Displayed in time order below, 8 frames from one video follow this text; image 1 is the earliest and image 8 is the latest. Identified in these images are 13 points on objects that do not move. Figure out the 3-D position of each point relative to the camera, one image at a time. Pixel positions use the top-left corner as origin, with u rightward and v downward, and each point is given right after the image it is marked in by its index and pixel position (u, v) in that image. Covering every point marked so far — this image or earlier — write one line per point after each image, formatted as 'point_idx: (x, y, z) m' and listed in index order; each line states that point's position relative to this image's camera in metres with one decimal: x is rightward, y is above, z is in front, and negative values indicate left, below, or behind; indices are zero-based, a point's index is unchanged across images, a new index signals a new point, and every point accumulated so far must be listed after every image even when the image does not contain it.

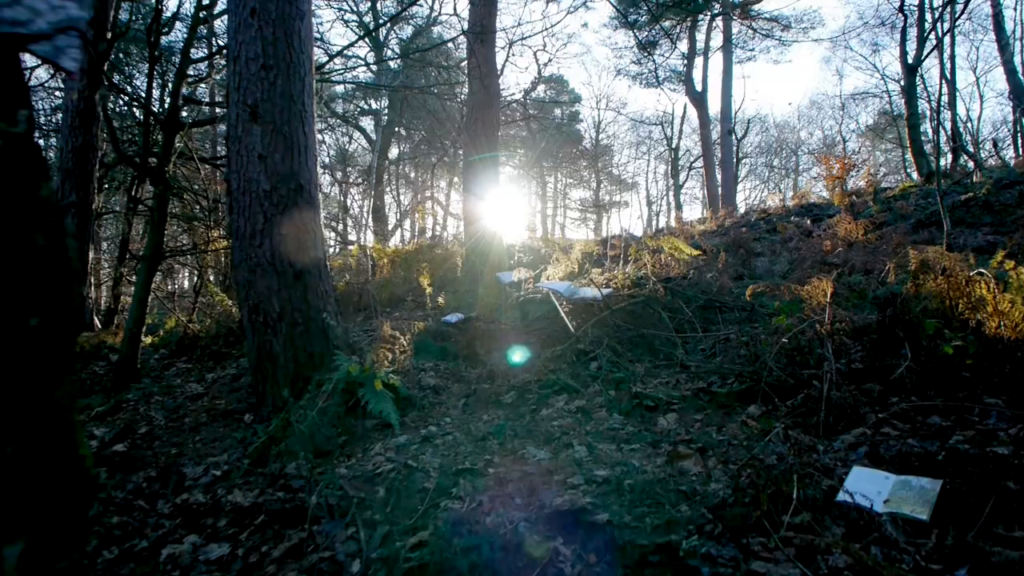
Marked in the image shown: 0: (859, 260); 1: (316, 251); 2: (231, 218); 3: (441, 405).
0: (+3.8, +0.3, +7.7) m
1: (-1.5, +0.3, +5.2) m
2: (-2.1, +0.5, +5.2) m
3: (-0.5, -0.8, +4.7) m
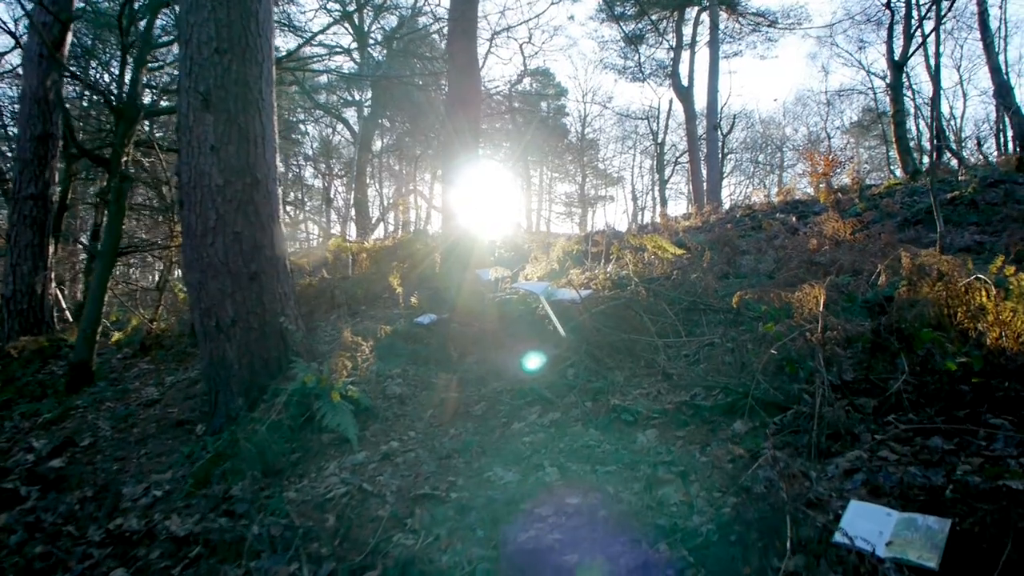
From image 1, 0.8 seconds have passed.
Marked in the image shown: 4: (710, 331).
0: (+3.6, +0.3, +7.4) m
1: (-1.7, +0.3, +4.8) m
2: (-2.3, +0.5, +4.8) m
3: (-0.7, -0.8, +4.4) m
4: (+1.6, -0.4, +5.6) m
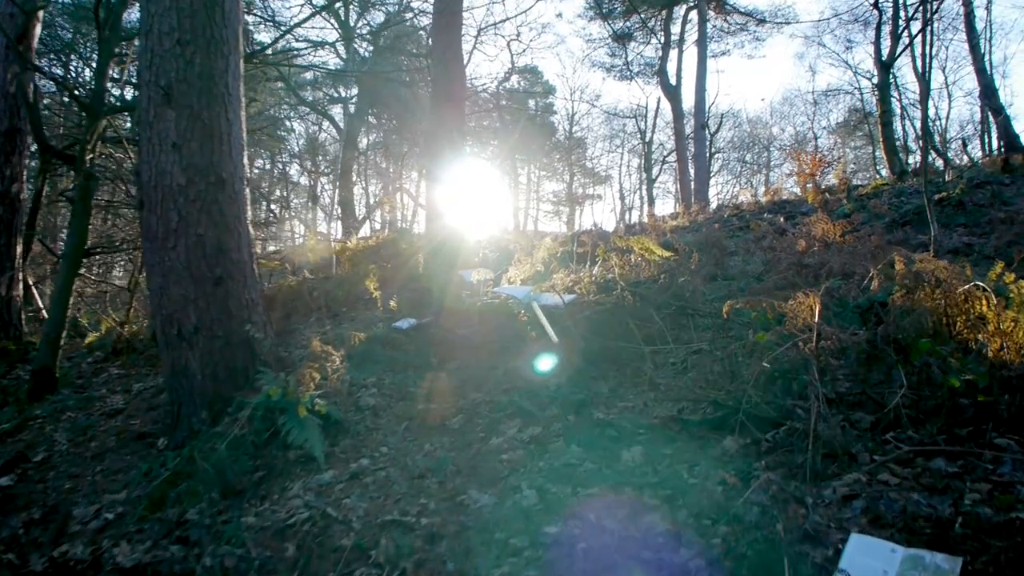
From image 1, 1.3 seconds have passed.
0: (+3.4, +0.3, +7.3) m
1: (-1.8, +0.2, +4.5) m
2: (-2.4, +0.5, +4.5) m
3: (-0.8, -0.9, +4.1) m
4: (+1.5, -0.4, +5.4) m
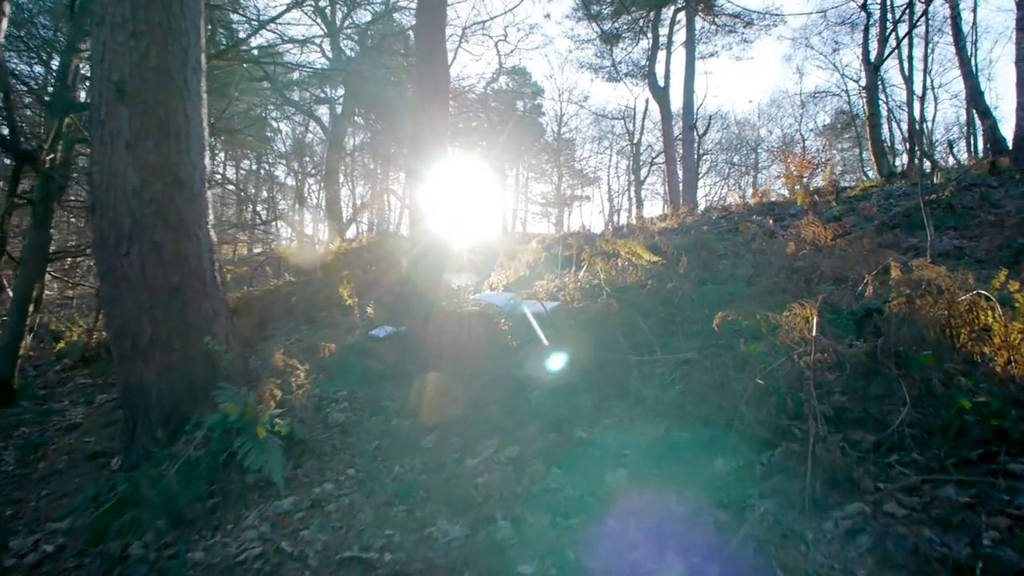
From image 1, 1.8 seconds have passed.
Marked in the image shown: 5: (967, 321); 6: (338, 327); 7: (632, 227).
0: (+3.2, +0.2, +7.1) m
1: (-1.9, +0.2, +4.3) m
2: (-2.6, +0.4, +4.2) m
3: (-0.9, -0.9, +3.9) m
4: (+1.3, -0.5, +5.2) m
5: (+2.3, -0.2, +3.5) m
6: (-1.8, -0.4, +6.9) m
7: (+2.2, +1.2, +13.1) m
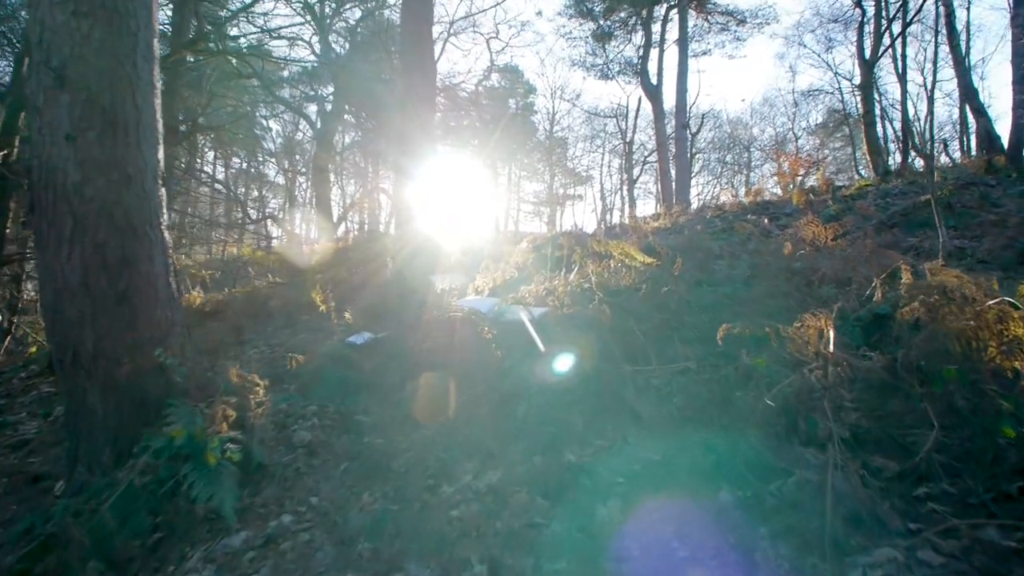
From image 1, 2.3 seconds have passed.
0: (+3.1, +0.2, +6.7) m
1: (-2.0, +0.1, +3.9) m
2: (-2.7, +0.4, +3.8) m
3: (-1.0, -1.0, +3.5) m
4: (+1.2, -0.5, +4.8) m
5: (+2.2, -0.2, +3.2) m
6: (-1.9, -0.4, +6.5) m
7: (+2.1, +1.1, +12.7) m
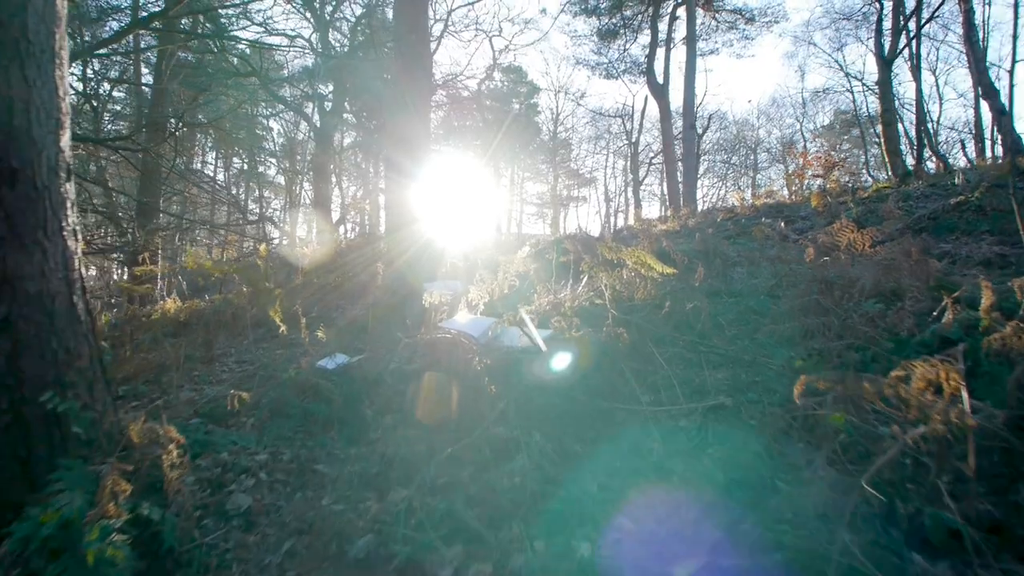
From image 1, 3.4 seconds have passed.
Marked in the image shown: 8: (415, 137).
0: (+3.1, 0.0, +5.9) m
1: (-2.1, 0.0, +3.0) m
2: (-2.7, +0.3, +3.0) m
3: (-1.0, -1.1, +2.6) m
4: (+1.2, -0.6, +3.9) m
5: (+2.2, -0.3, +2.3) m
6: (-1.9, -0.6, +5.7) m
7: (+2.1, +1.0, +11.9) m
8: (-0.9, +1.4, +6.7) m
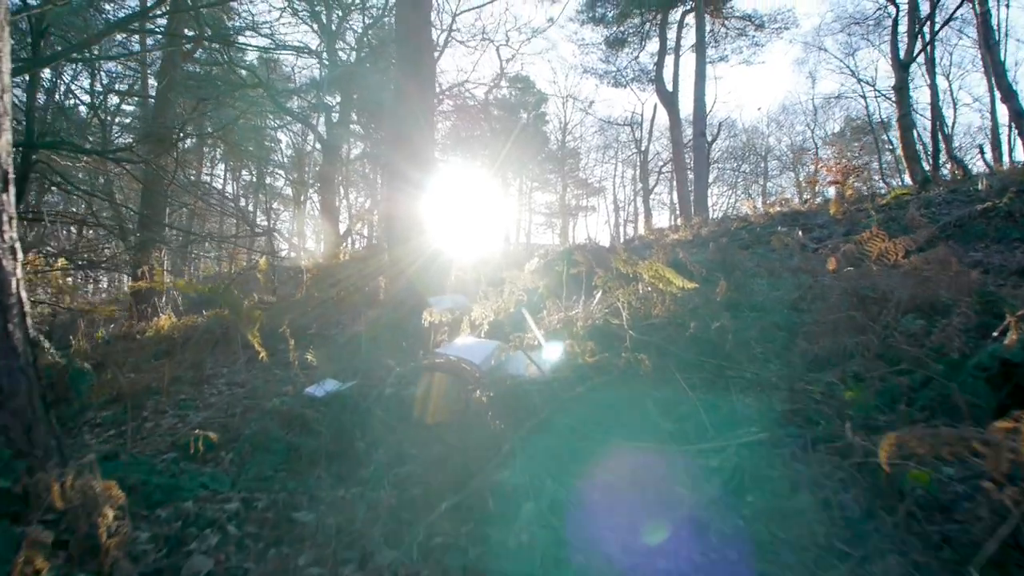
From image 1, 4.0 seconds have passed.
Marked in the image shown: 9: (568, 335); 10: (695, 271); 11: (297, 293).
0: (+3.2, -0.1, +5.4) m
1: (-2.0, -0.1, +2.6) m
2: (-2.7, +0.2, +2.6) m
3: (-1.0, -1.2, +2.2) m
4: (+1.2, -0.7, +3.5) m
5: (+2.2, -0.4, +1.8) m
6: (-1.9, -0.7, +5.2) m
7: (+2.2, +0.8, +11.4) m
8: (-0.8, +1.3, +6.3) m
9: (+0.4, -0.3, +4.7) m
10: (+1.9, +0.2, +7.0) m
11: (-2.4, -0.1, +7.5) m
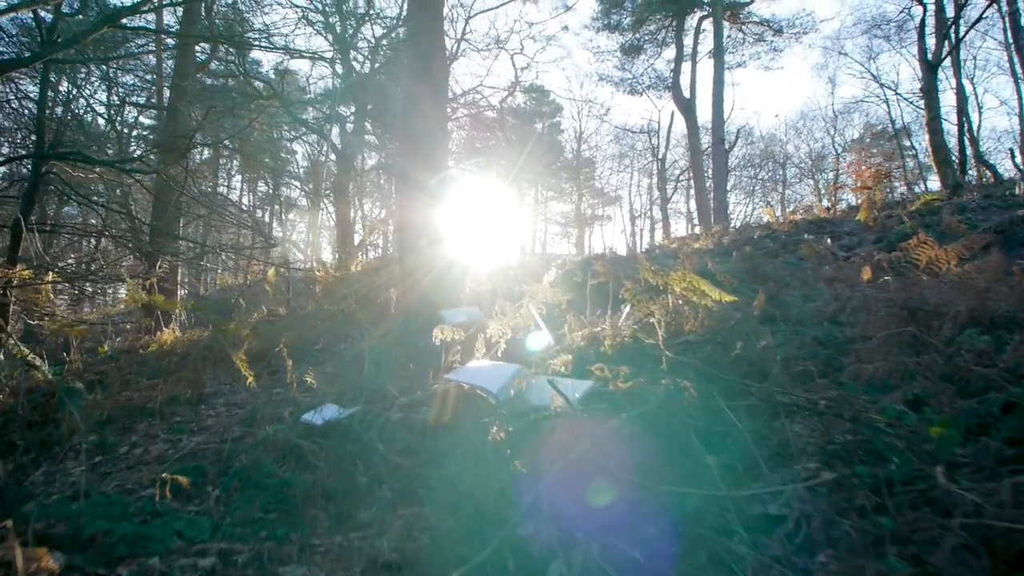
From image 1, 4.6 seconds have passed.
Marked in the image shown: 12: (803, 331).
0: (+3.3, -0.2, +4.8) m
1: (-2.0, -0.1, +2.2) m
2: (-2.6, +0.1, +2.2) m
3: (-1.0, -1.2, +1.7) m
4: (+1.3, -0.8, +2.9) m
5: (+2.3, -0.4, +1.3) m
6: (-1.8, -0.8, +4.8) m
7: (+2.5, +0.6, +10.9) m
8: (-0.7, +1.2, +5.8) m
9: (+0.5, -0.4, +4.2) m
10: (+2.1, +0.1, +6.5) m
11: (-2.2, -0.2, +7.1) m
12: (+2.4, -0.4, +5.3) m
